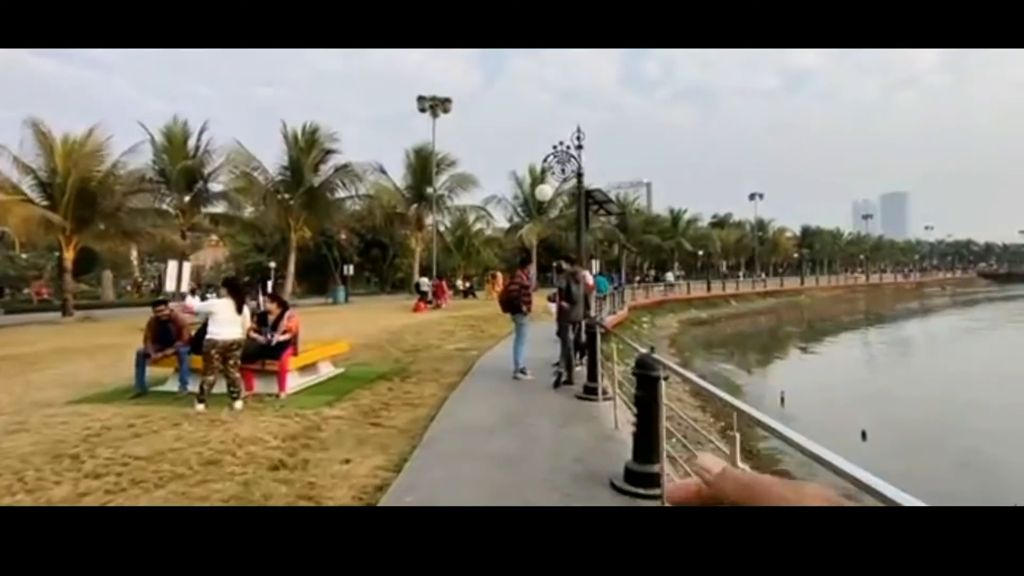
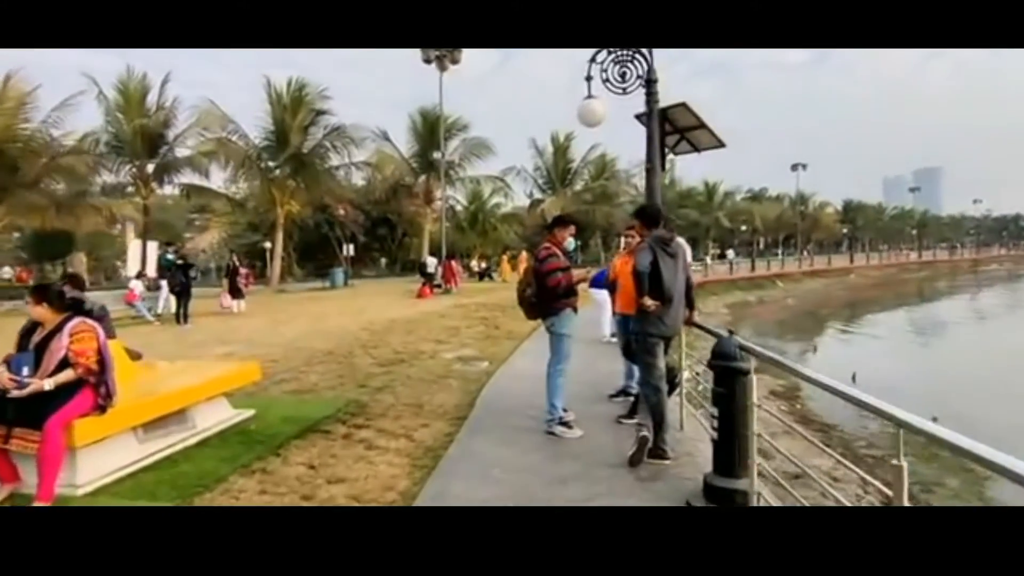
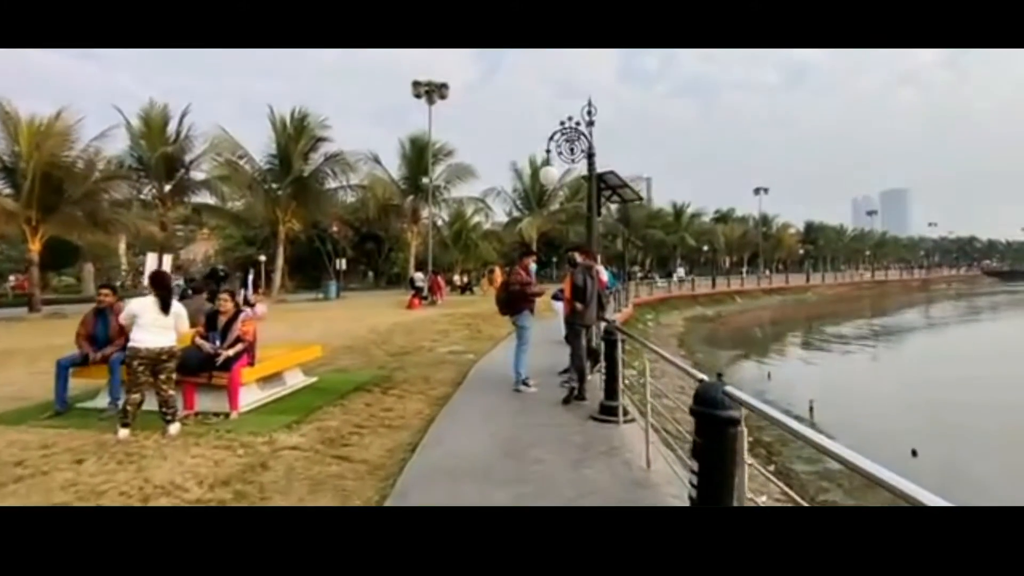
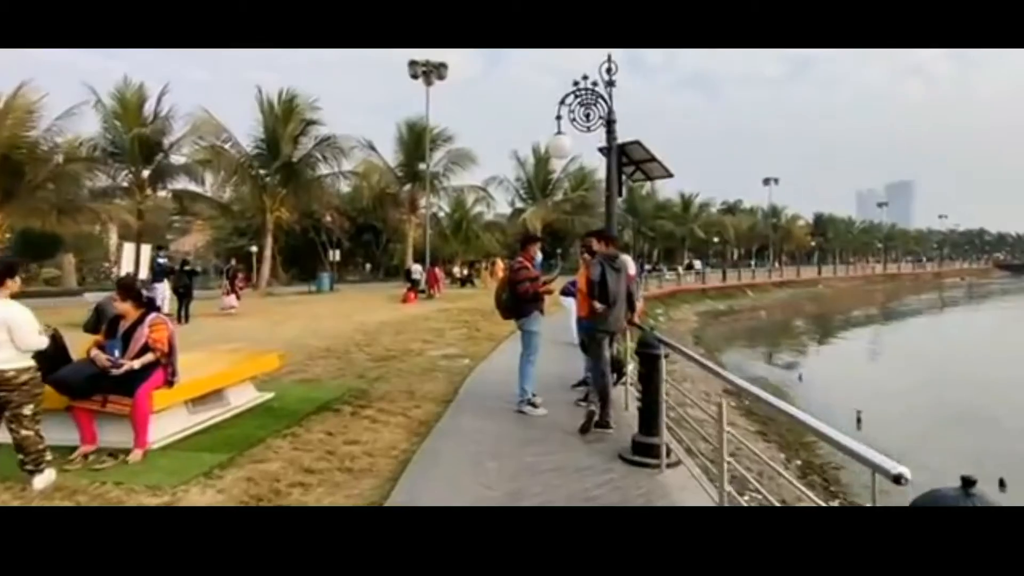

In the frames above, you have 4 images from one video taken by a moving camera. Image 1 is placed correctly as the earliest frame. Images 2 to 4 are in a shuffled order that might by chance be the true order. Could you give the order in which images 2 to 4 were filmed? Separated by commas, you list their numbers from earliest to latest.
3, 4, 2
